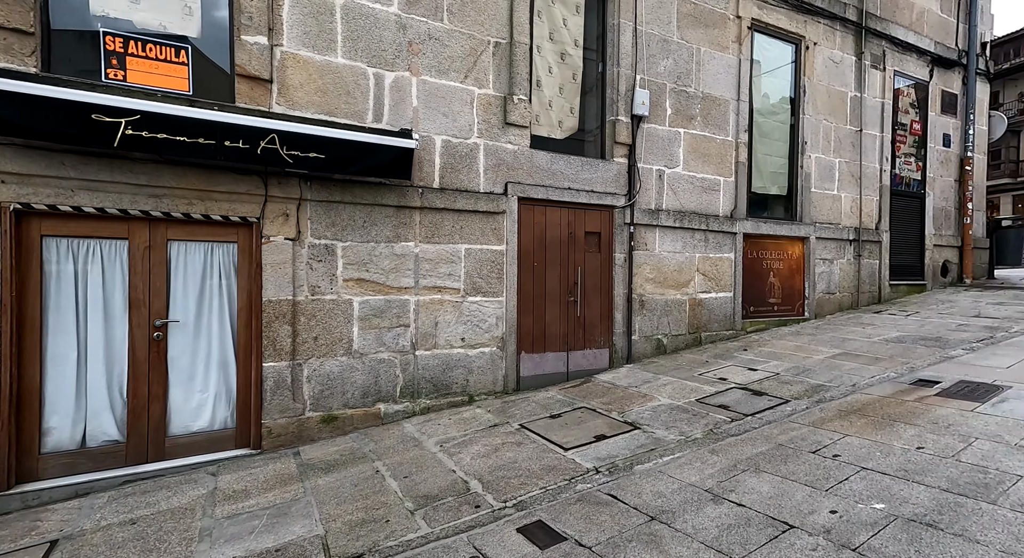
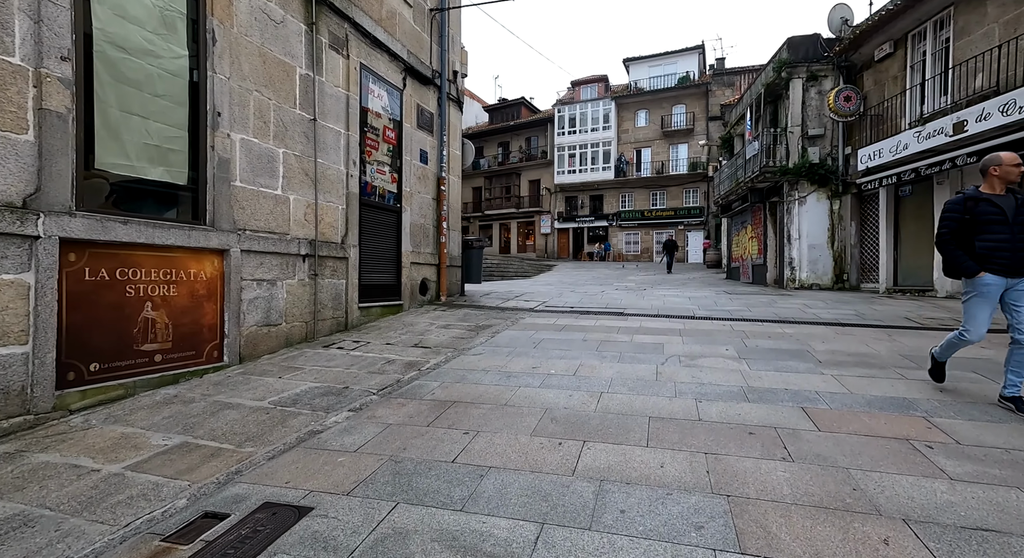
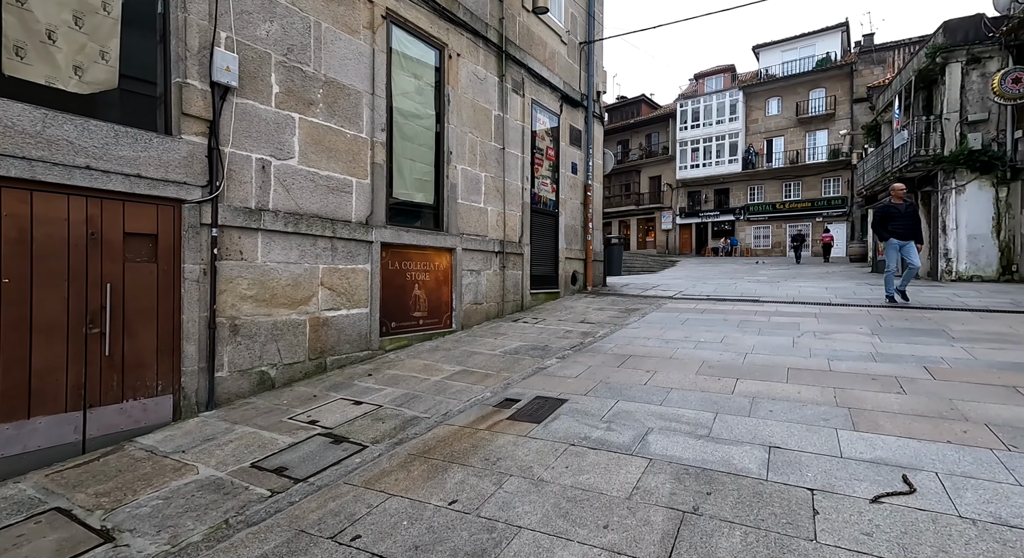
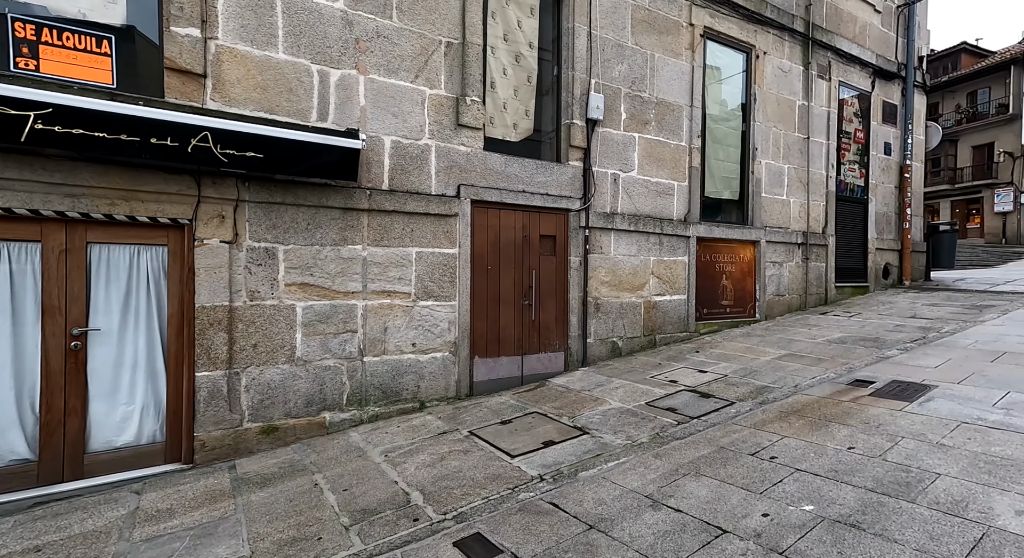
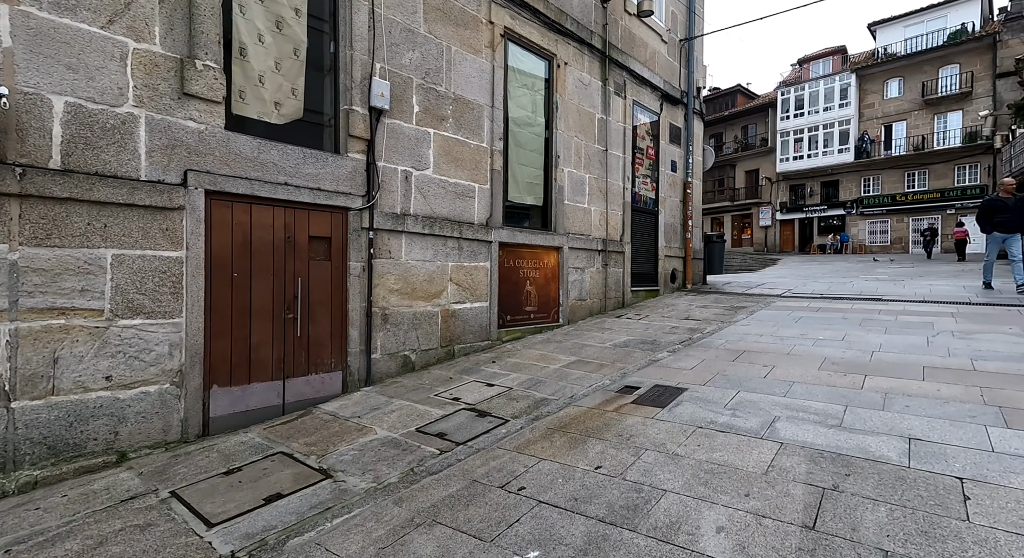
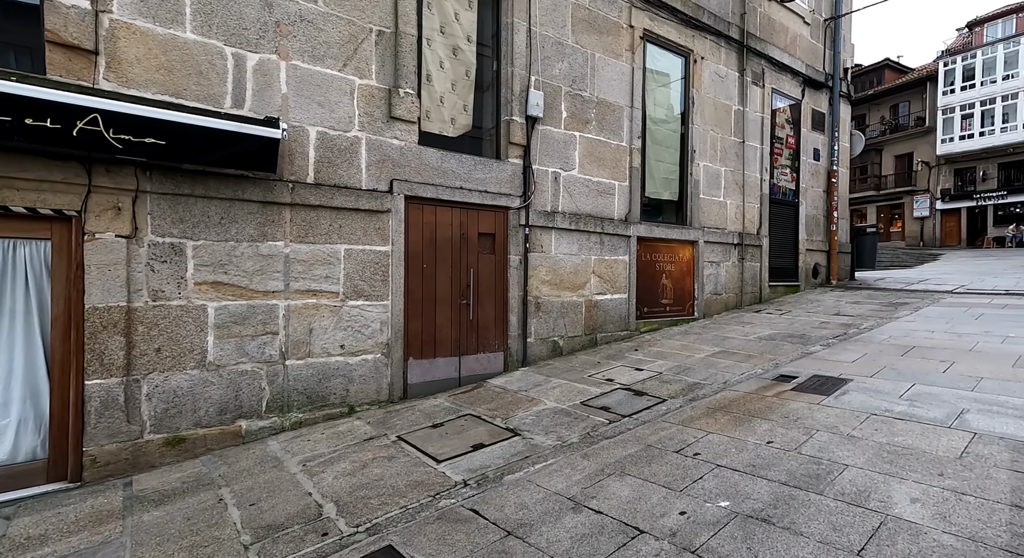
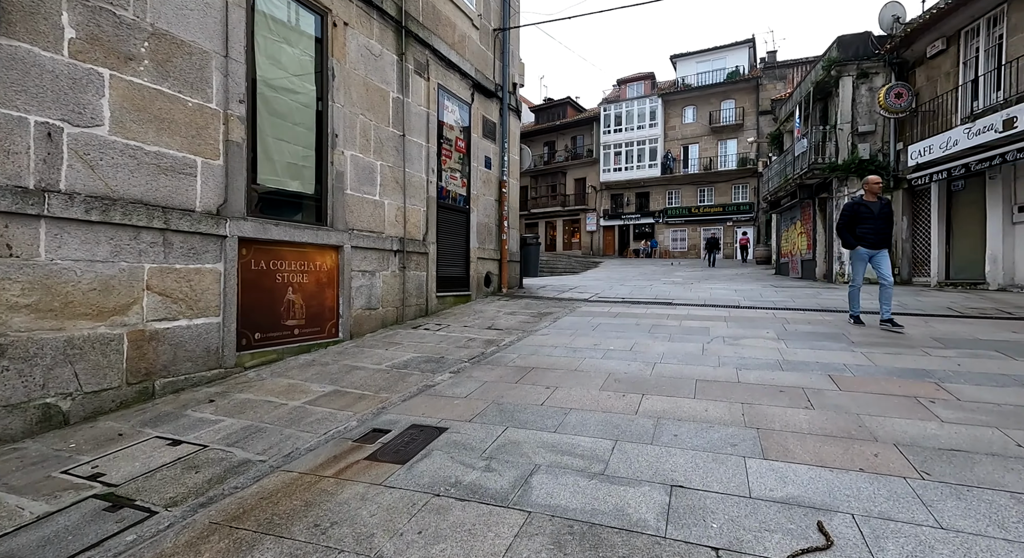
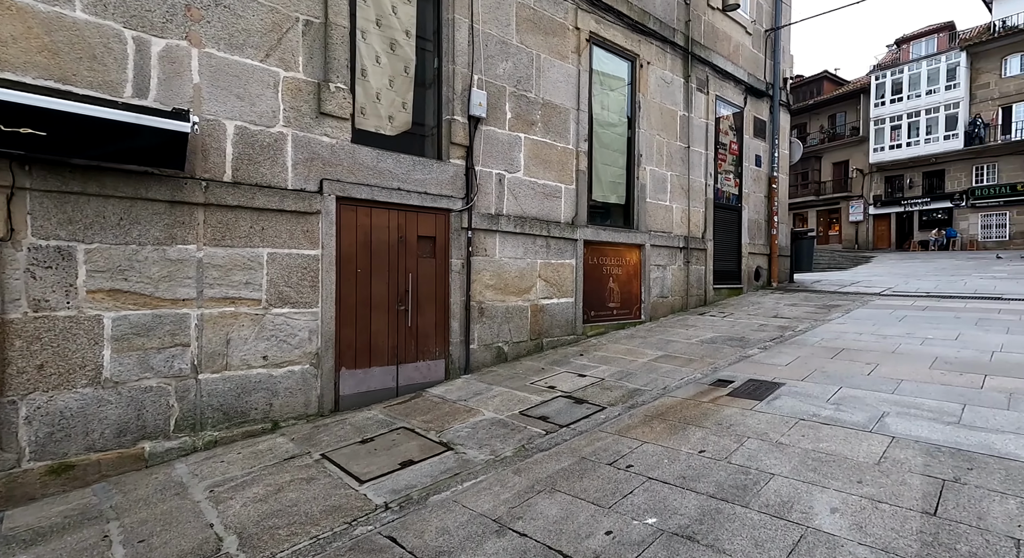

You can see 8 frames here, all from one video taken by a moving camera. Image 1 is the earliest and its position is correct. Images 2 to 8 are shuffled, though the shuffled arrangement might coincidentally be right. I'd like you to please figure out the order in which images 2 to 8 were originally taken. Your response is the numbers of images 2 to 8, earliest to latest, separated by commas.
4, 6, 8, 5, 3, 7, 2
